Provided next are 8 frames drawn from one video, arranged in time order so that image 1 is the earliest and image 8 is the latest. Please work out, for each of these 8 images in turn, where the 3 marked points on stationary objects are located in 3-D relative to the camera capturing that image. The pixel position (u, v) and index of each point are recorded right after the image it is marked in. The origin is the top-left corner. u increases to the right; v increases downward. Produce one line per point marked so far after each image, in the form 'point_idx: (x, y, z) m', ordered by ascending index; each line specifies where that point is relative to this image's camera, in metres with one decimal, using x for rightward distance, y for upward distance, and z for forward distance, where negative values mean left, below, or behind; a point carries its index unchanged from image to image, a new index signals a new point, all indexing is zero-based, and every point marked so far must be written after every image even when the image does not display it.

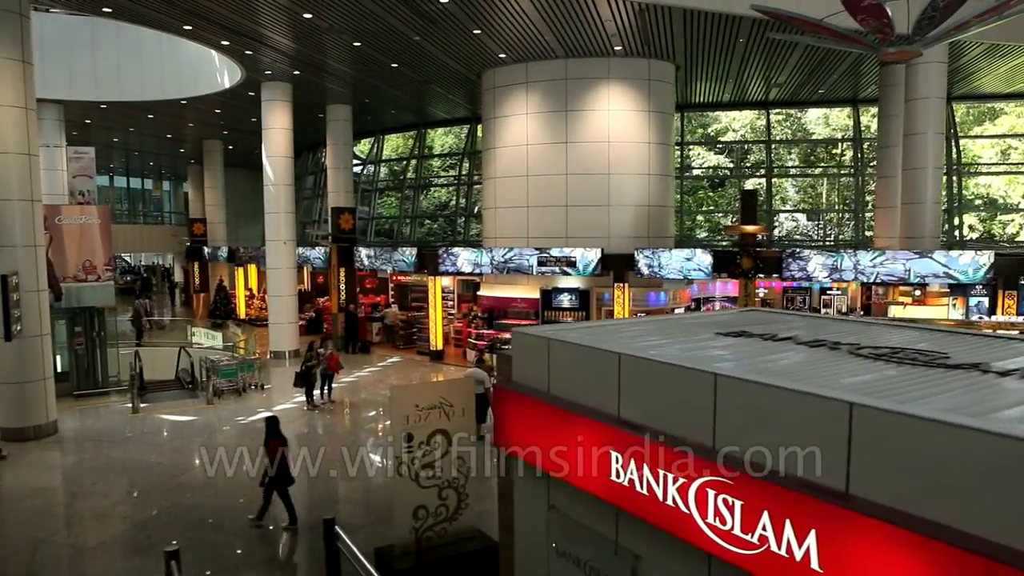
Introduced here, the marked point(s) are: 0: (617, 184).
0: (+2.3, +2.3, +15.2) m
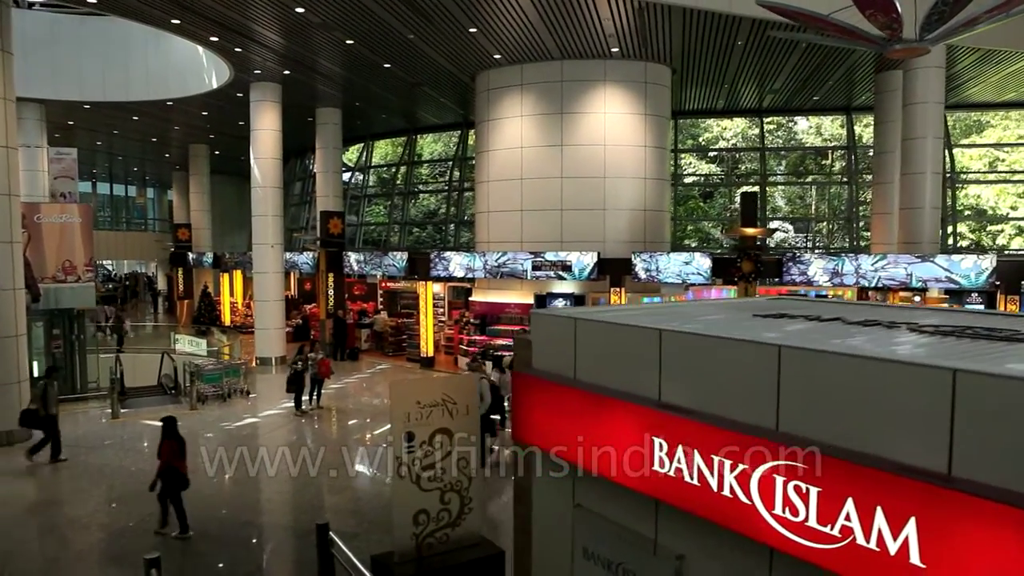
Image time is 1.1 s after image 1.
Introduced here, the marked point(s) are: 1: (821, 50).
0: (+2.2, +2.2, +15.0) m
1: (+6.3, +4.9, +14.3) m
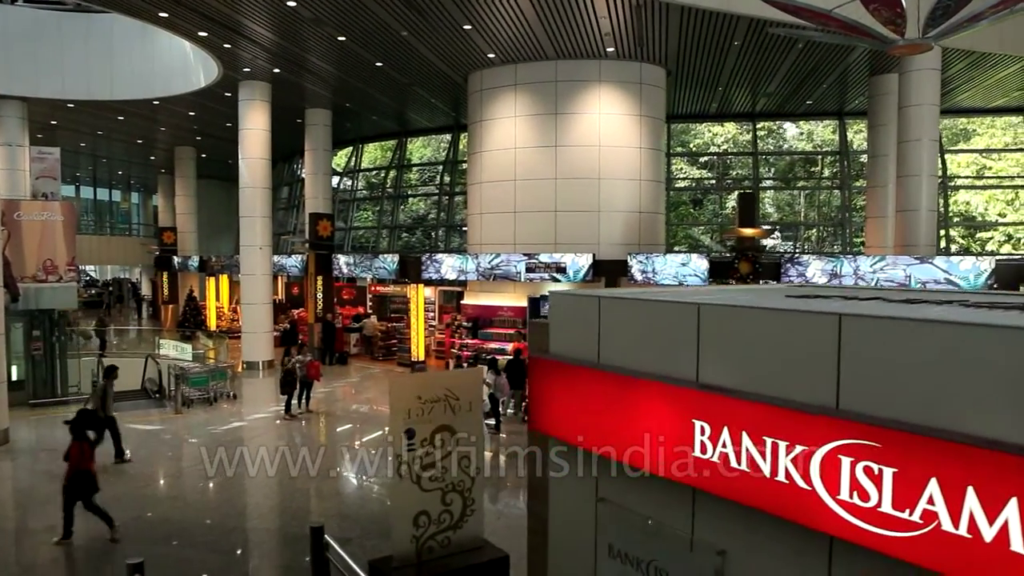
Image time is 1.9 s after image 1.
0: (+2.0, +2.1, +14.8) m
1: (+6.2, +4.8, +14.2) m
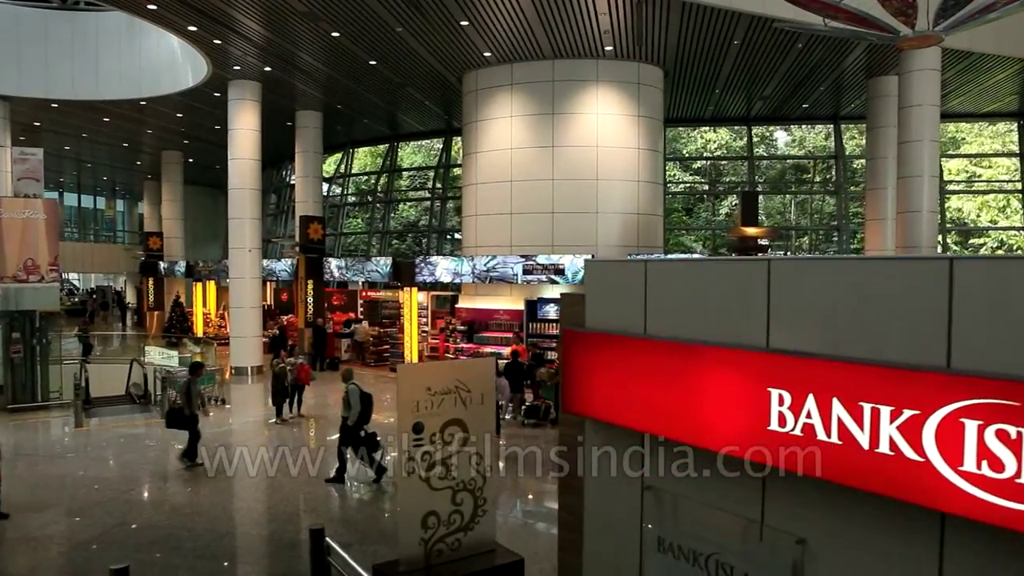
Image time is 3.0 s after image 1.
0: (+2.0, +2.0, +14.6) m
1: (+6.1, +4.8, +14.1) m
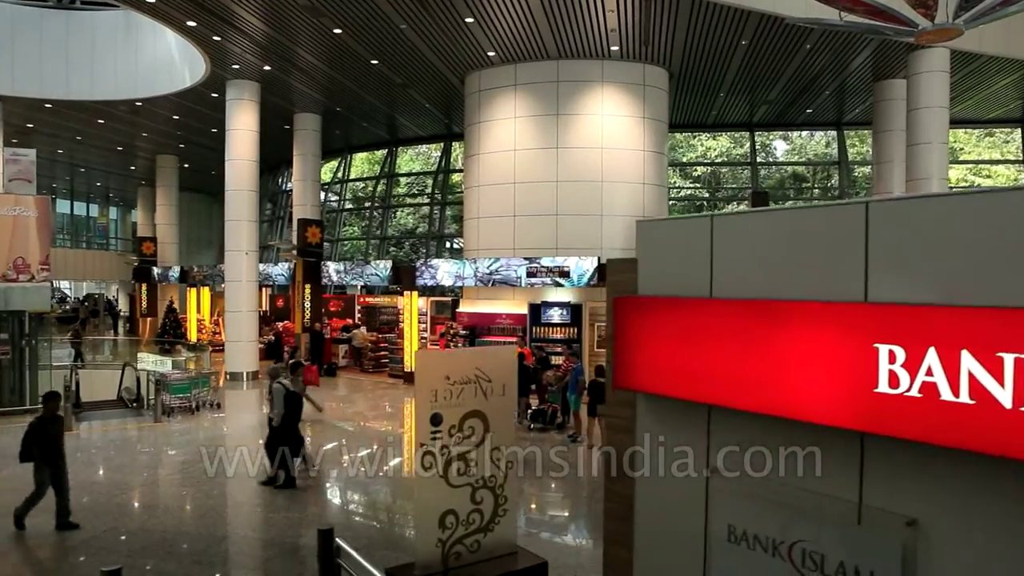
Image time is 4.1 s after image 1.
0: (+2.0, +2.0, +14.4) m
1: (+6.2, +4.7, +14.0) m
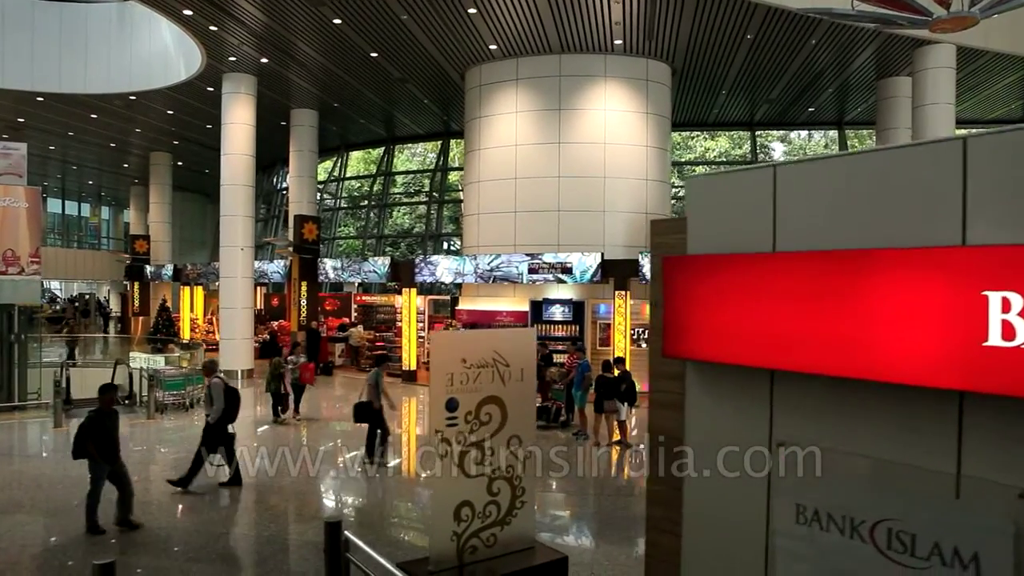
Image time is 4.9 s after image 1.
0: (+2.0, +2.0, +14.2) m
1: (+6.2, +4.7, +13.8) m
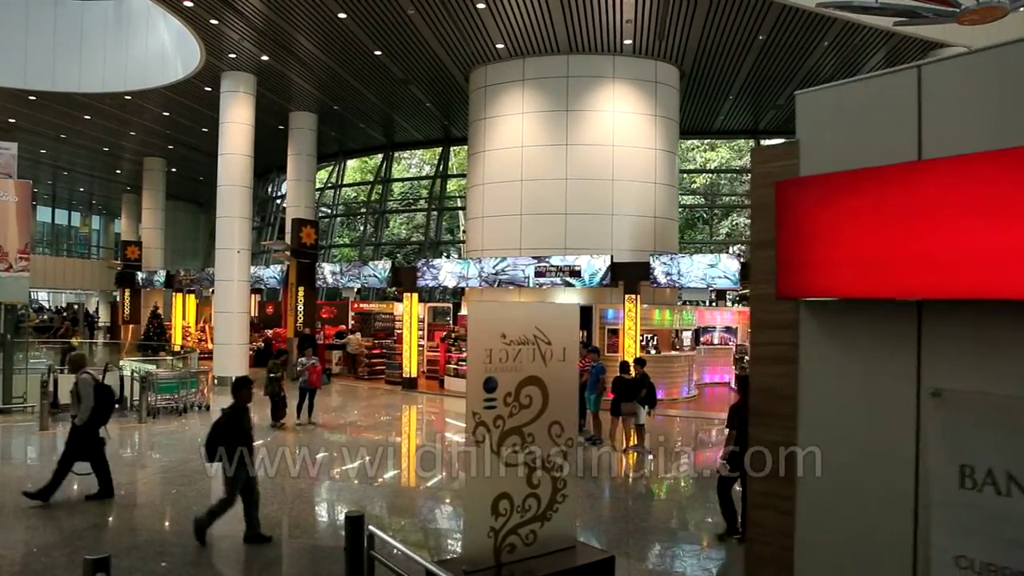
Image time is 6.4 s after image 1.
0: (+2.2, +1.9, +13.9) m
1: (+6.4, +4.6, +13.7) m
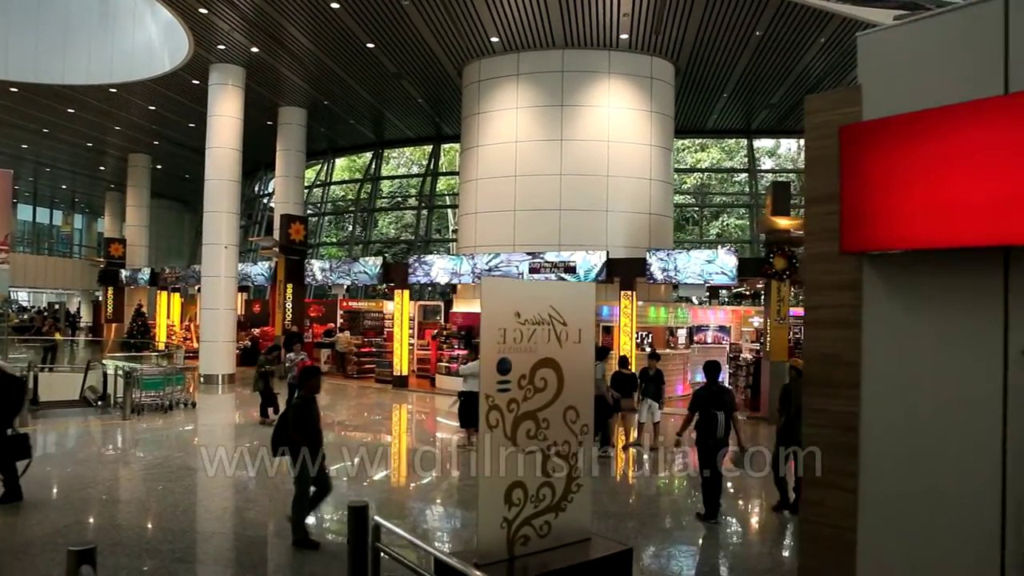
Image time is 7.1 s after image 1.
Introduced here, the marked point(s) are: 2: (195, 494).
0: (+2.0, +2.0, +13.7) m
1: (+6.3, +4.6, +13.6) m
2: (-3.0, -2.0, +6.7) m
